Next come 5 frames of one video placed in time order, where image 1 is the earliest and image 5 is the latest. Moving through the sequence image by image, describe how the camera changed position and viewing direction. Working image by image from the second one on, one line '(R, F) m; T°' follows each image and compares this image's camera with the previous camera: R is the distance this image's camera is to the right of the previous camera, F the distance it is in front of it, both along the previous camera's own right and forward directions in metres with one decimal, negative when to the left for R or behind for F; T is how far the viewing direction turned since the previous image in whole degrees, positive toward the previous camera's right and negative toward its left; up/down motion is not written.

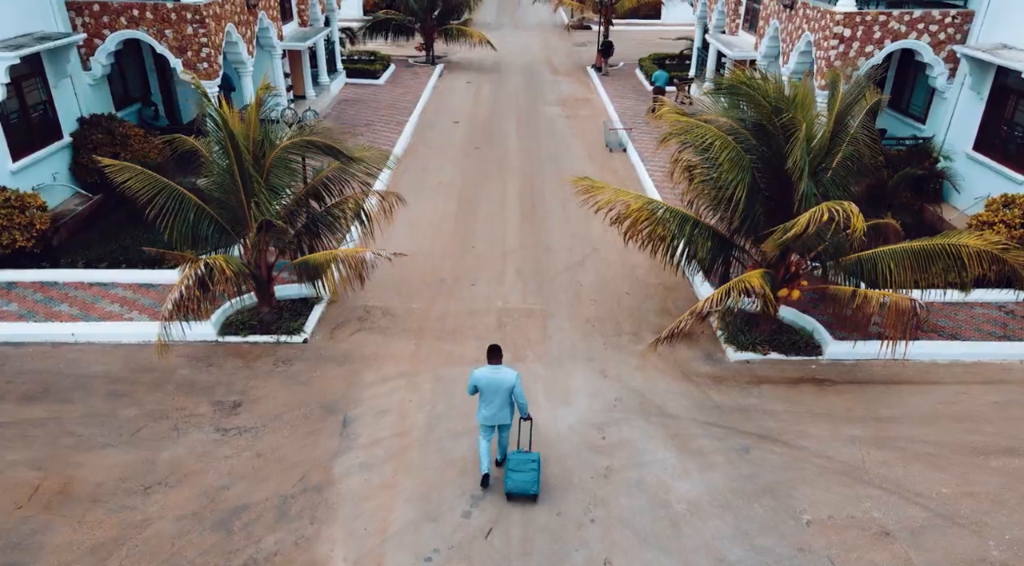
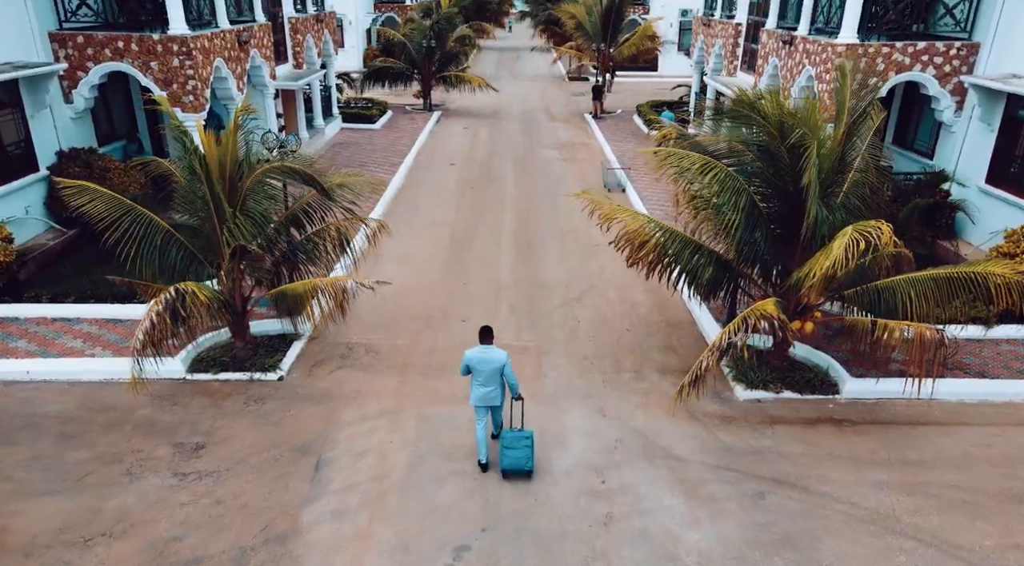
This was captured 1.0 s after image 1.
(+0.1, +0.6) m; 0°
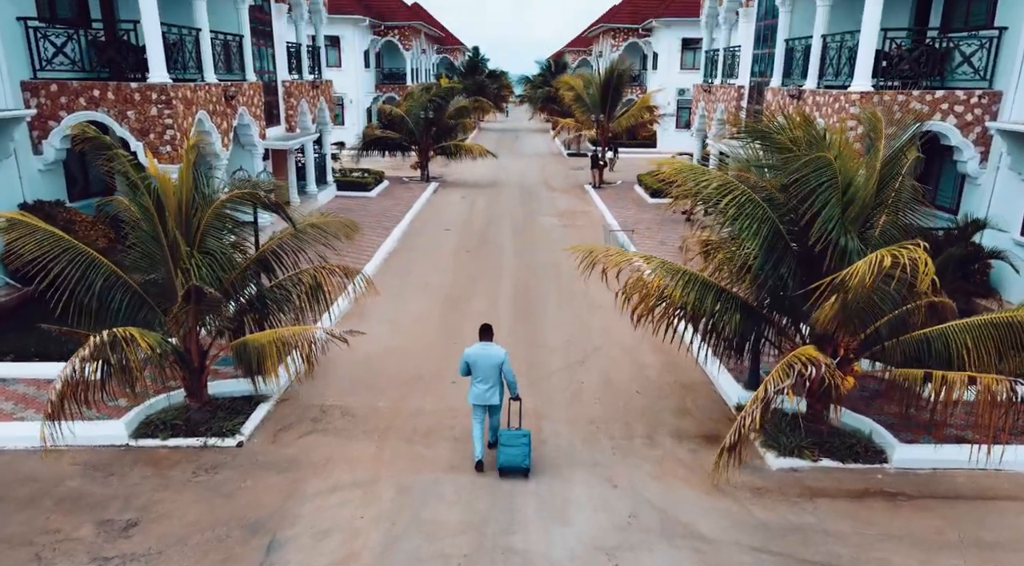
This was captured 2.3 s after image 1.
(+0.1, +1.0) m; 0°
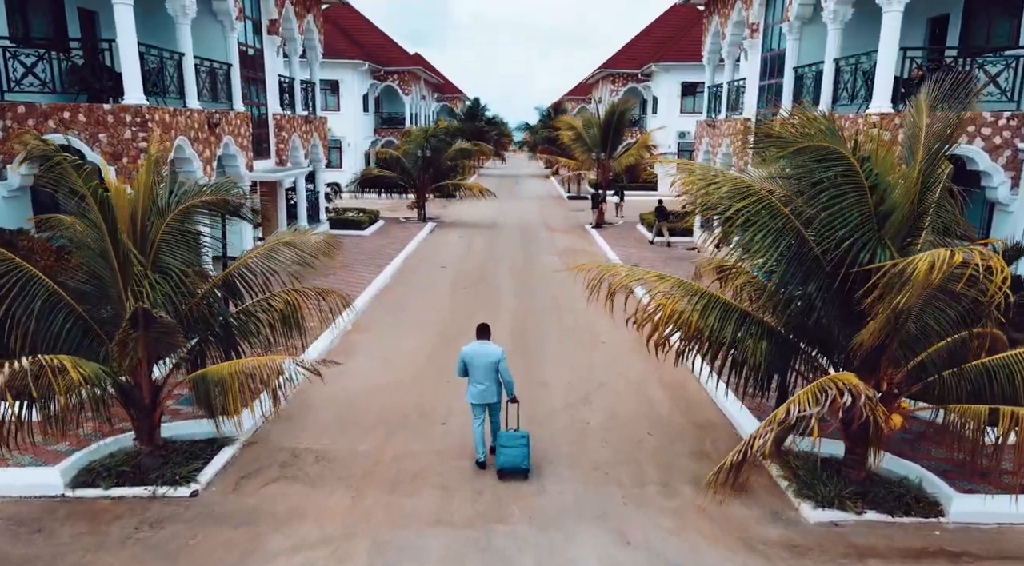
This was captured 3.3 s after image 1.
(0.0, +0.8) m; 0°
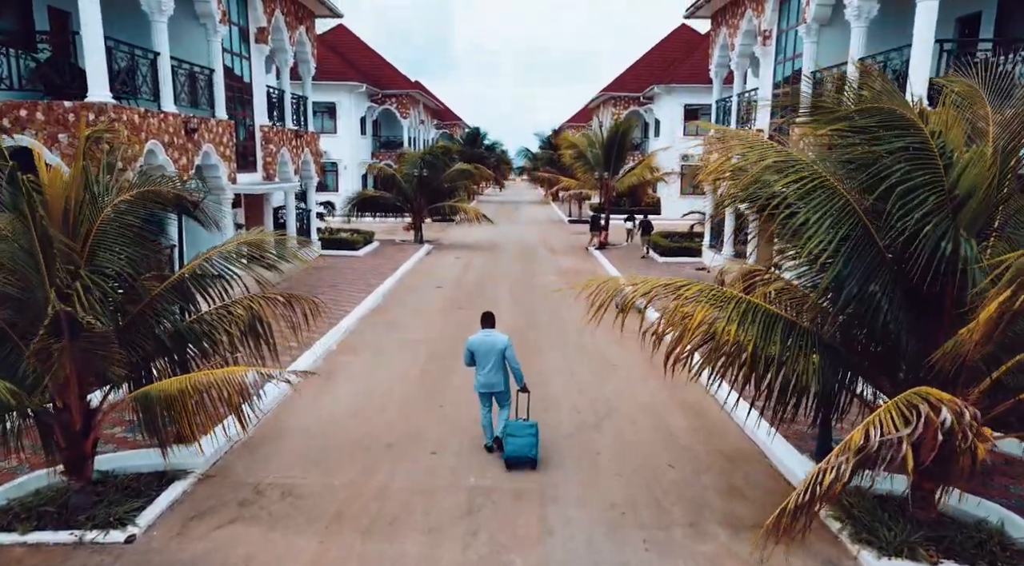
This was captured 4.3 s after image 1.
(0.0, +1.0) m; 0°
